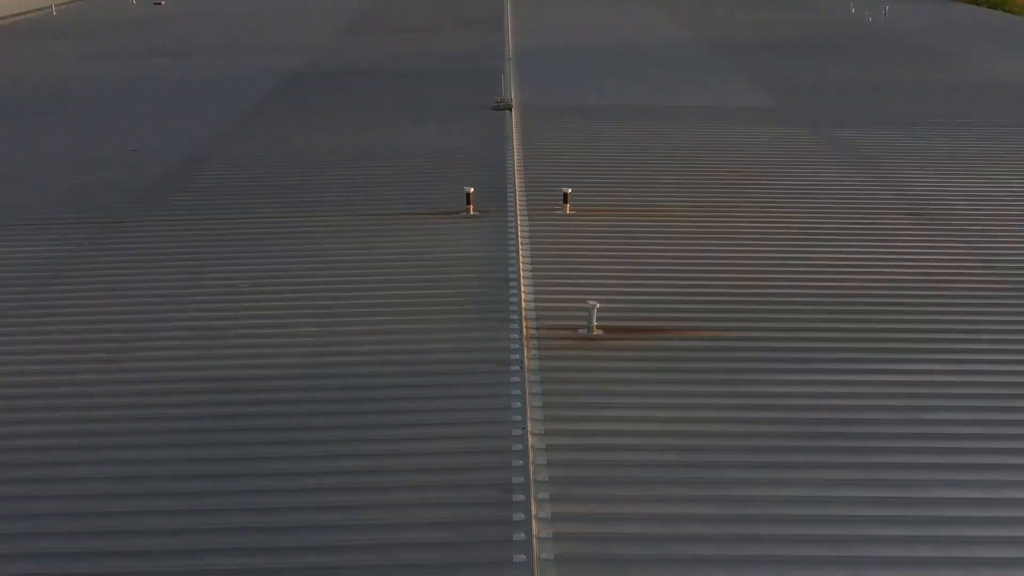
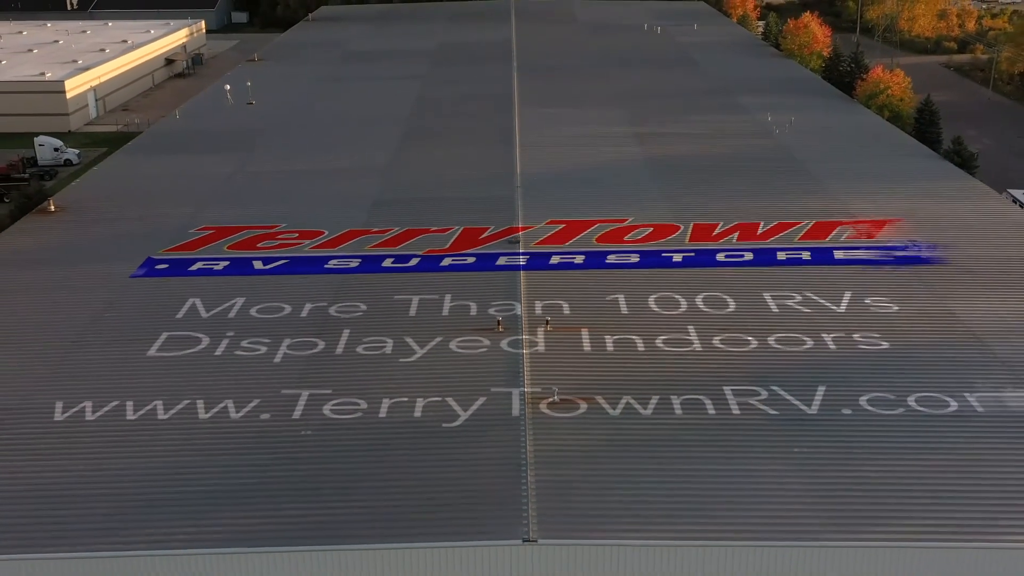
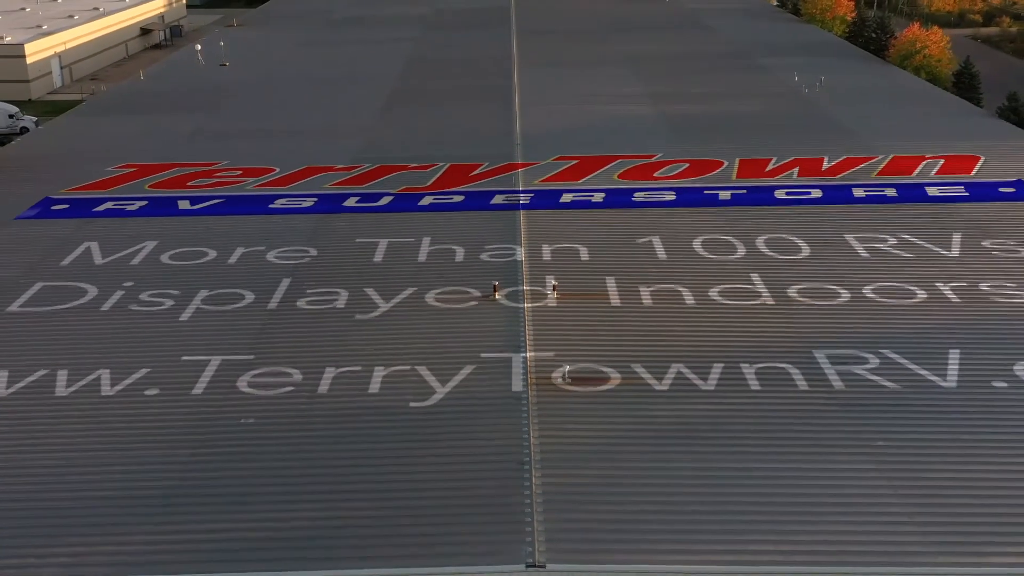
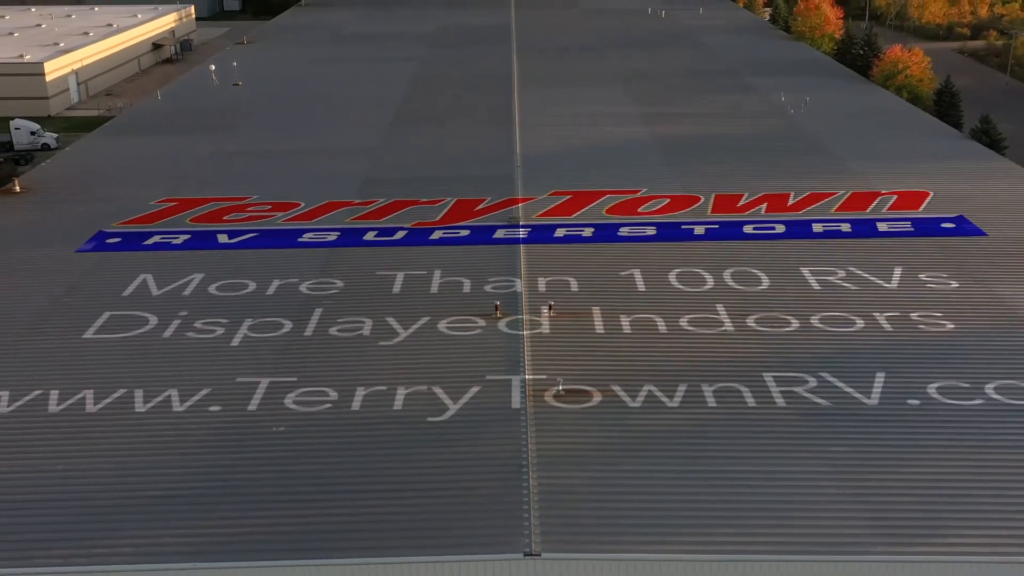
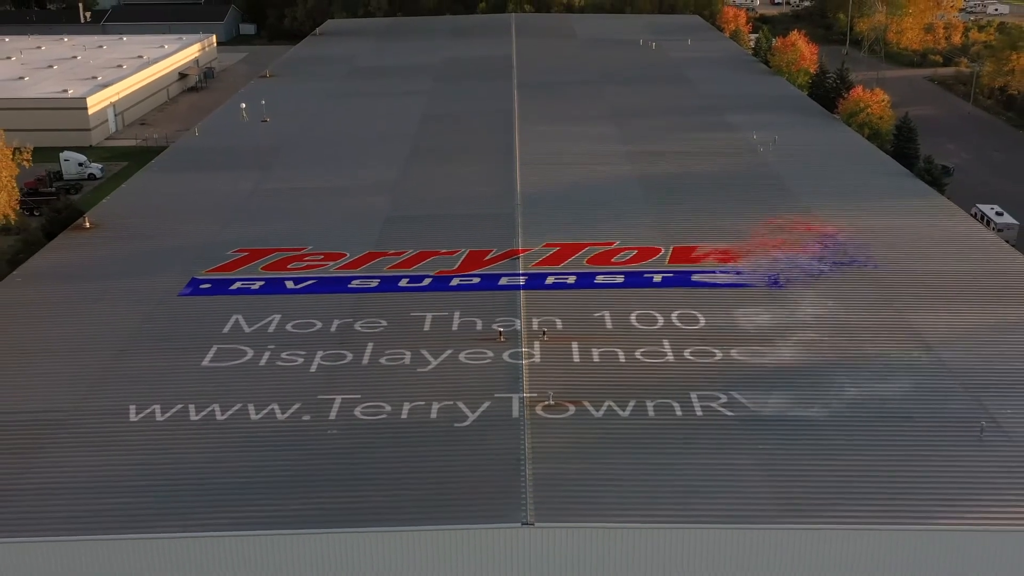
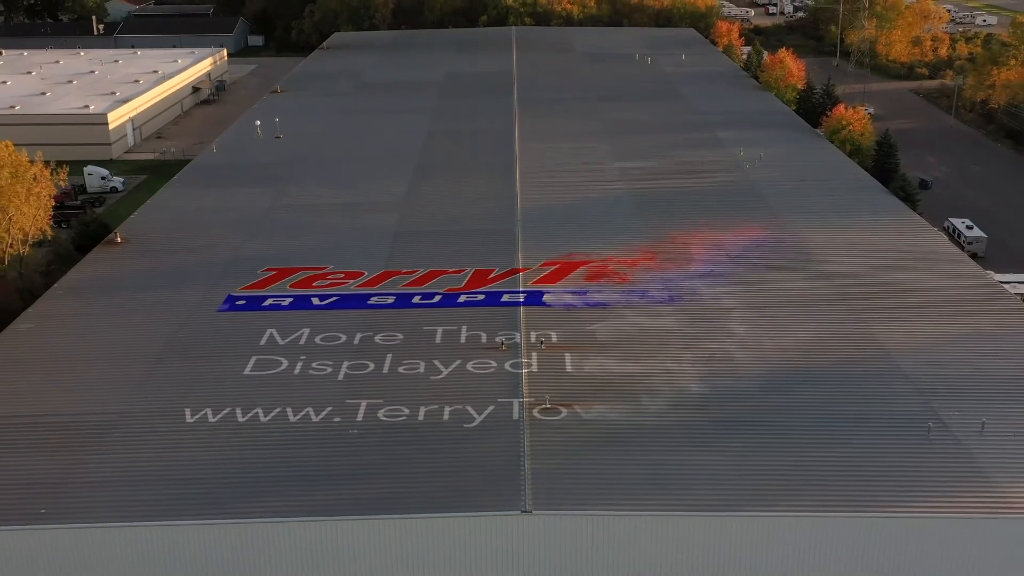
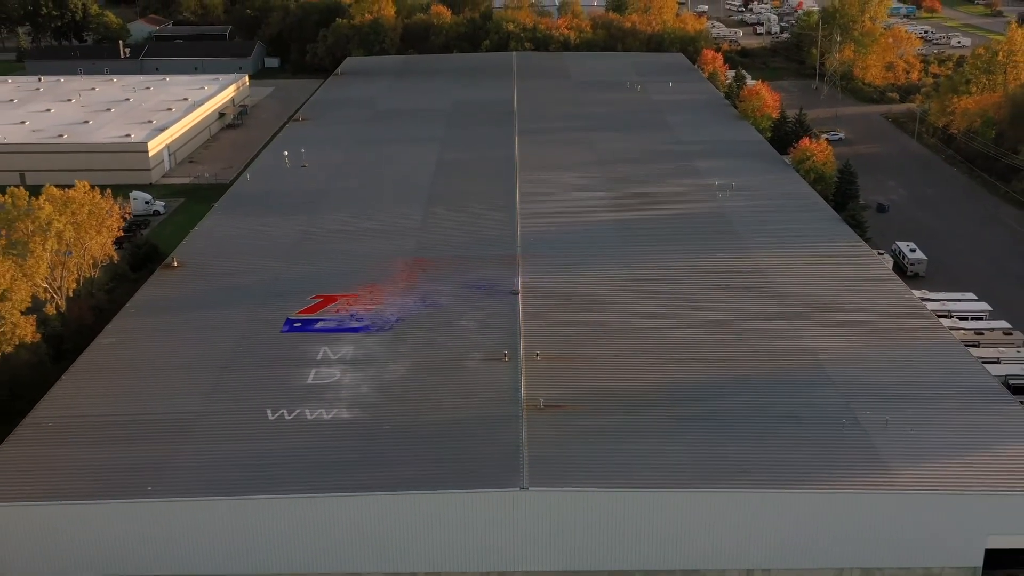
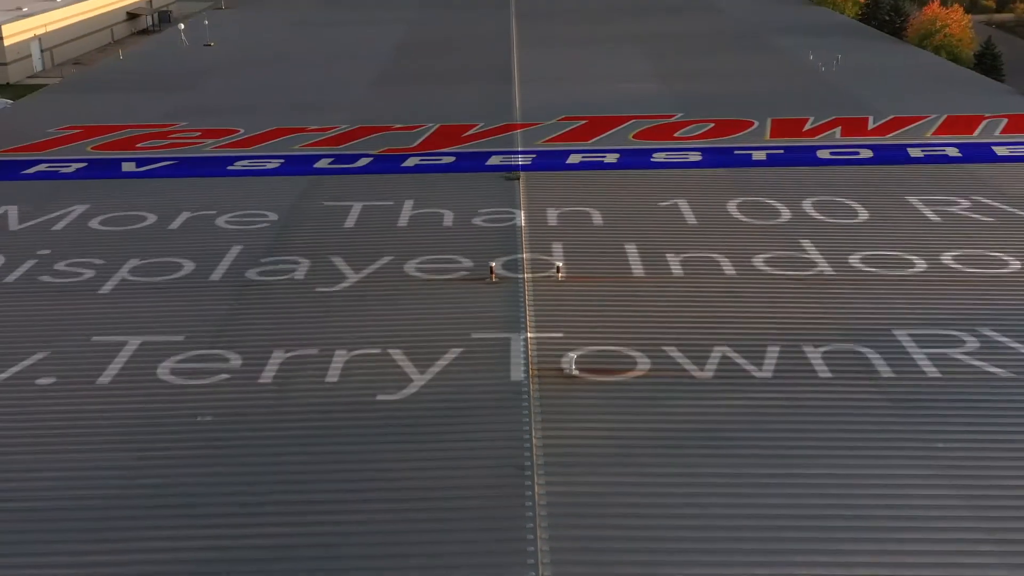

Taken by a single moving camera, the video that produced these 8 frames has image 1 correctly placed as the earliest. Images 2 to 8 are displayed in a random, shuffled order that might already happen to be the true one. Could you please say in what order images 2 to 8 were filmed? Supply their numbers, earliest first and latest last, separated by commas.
8, 3, 4, 2, 5, 6, 7
